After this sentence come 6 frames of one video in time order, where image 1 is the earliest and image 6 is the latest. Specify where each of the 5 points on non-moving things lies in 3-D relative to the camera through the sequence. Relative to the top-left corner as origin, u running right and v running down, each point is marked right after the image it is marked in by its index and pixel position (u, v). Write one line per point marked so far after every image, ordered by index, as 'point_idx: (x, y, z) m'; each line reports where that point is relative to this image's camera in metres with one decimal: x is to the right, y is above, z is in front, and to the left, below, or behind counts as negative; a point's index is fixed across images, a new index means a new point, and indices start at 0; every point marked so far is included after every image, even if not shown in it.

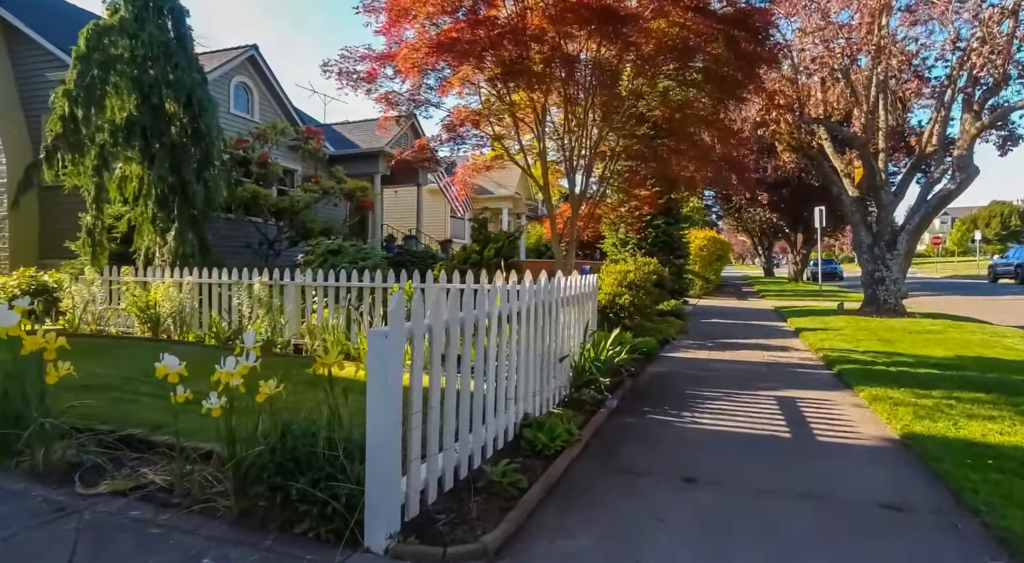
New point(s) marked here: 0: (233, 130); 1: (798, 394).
0: (-6.8, +3.7, +16.9) m
1: (+2.9, -1.1, +7.0) m
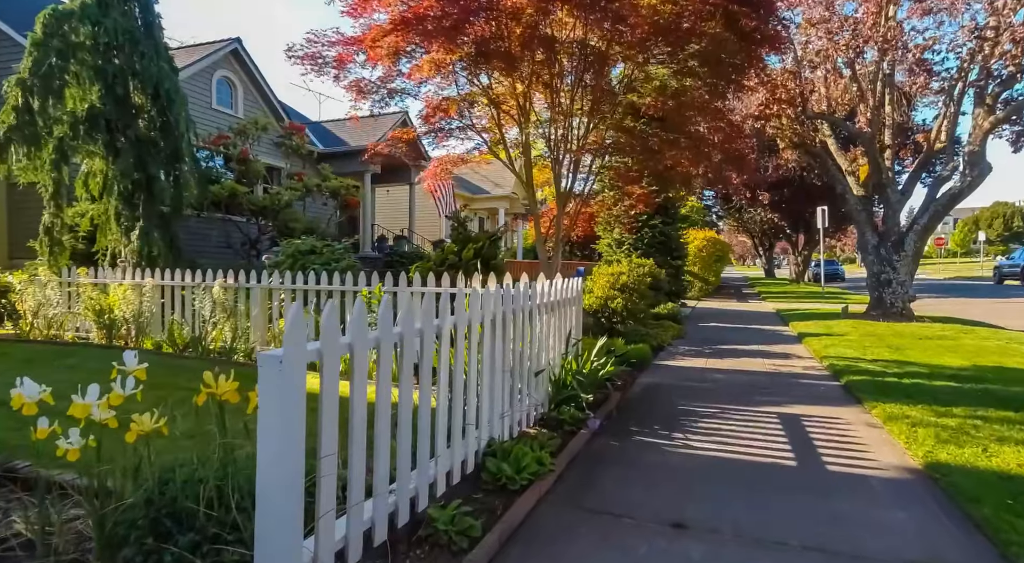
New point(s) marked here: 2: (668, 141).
0: (-7.0, +3.7, +16.3) m
1: (+2.6, -1.2, +6.3) m
2: (+1.8, +1.7, +8.2) m
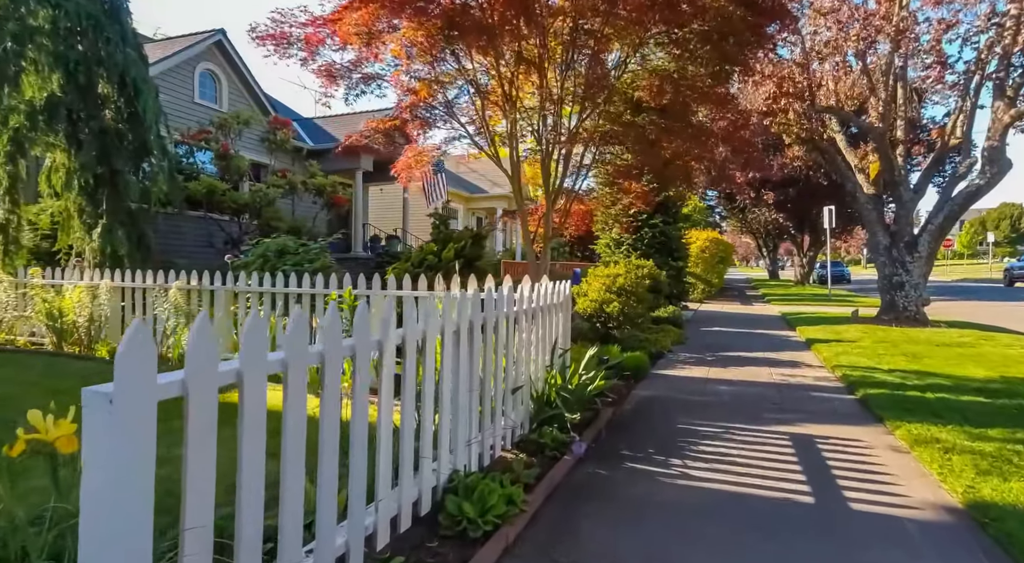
0: (-7.1, +3.6, +15.6) m
1: (+2.5, -1.2, +5.6) m
2: (+1.6, +1.7, +7.5) m
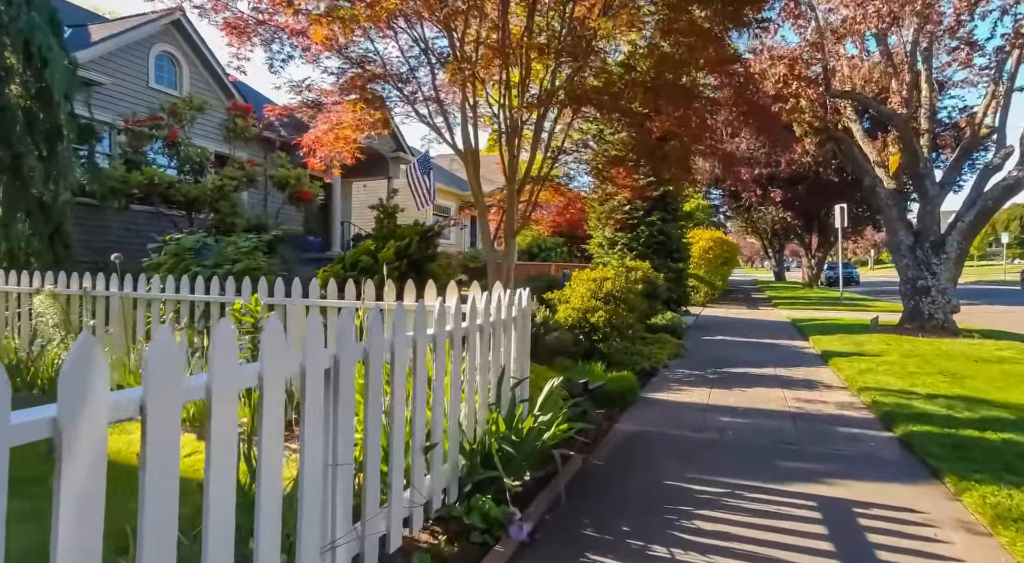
0: (-7.5, +3.6, +14.3) m
1: (+2.1, -1.3, +4.2) m
2: (+1.2, +1.7, +6.1) m
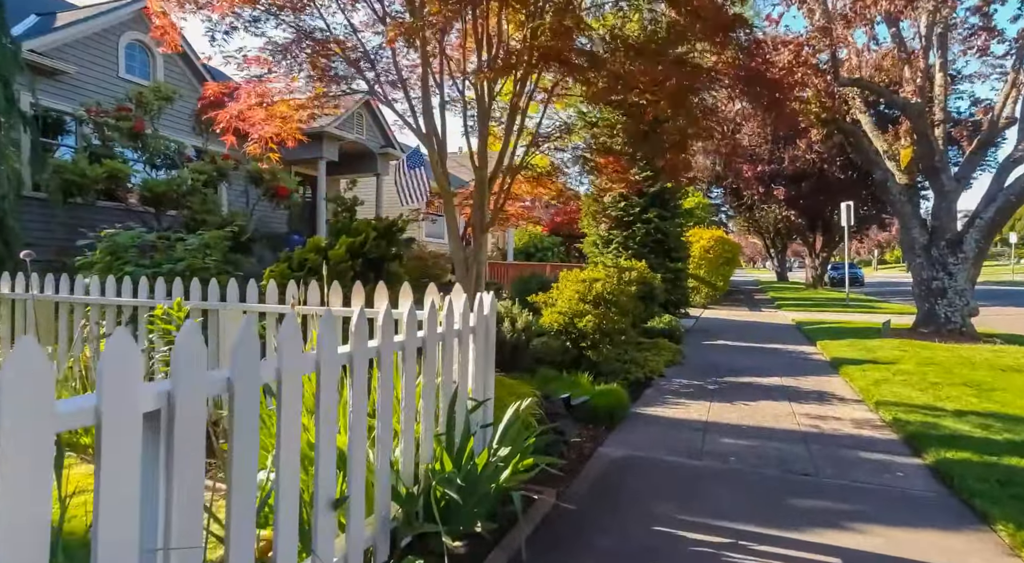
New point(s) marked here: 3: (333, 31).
0: (-7.7, +3.6, +13.5) m
1: (+1.8, -1.3, +3.4) m
2: (+1.0, +1.6, +5.3) m
3: (-1.4, +2.0, +5.5) m
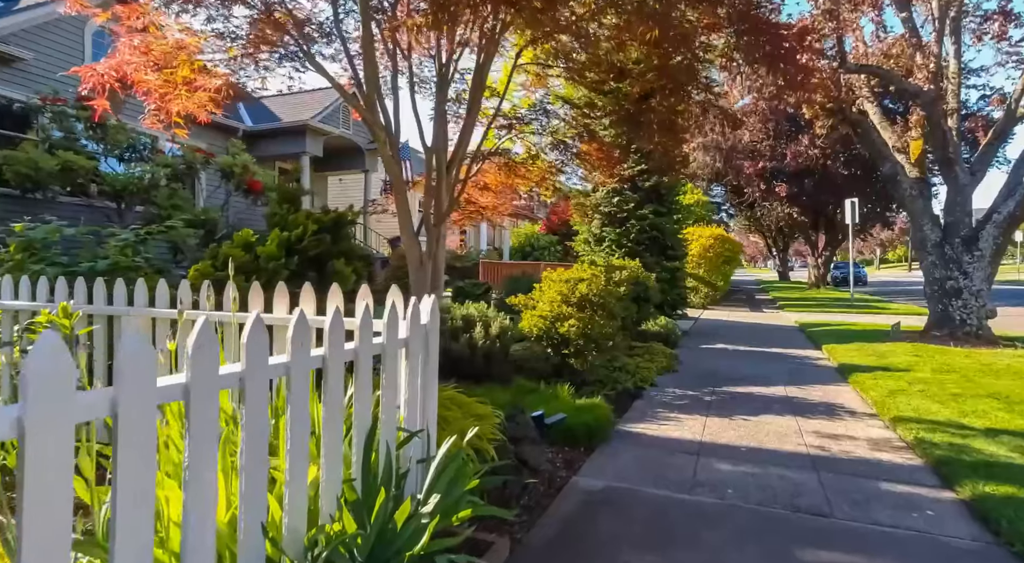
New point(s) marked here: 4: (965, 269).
0: (-7.9, +3.6, +12.8) m
1: (+1.6, -1.3, +2.6) m
2: (+0.8, +1.6, +4.6) m
3: (-1.7, +2.0, +4.8) m
4: (+7.3, +0.2, +11.3) m
